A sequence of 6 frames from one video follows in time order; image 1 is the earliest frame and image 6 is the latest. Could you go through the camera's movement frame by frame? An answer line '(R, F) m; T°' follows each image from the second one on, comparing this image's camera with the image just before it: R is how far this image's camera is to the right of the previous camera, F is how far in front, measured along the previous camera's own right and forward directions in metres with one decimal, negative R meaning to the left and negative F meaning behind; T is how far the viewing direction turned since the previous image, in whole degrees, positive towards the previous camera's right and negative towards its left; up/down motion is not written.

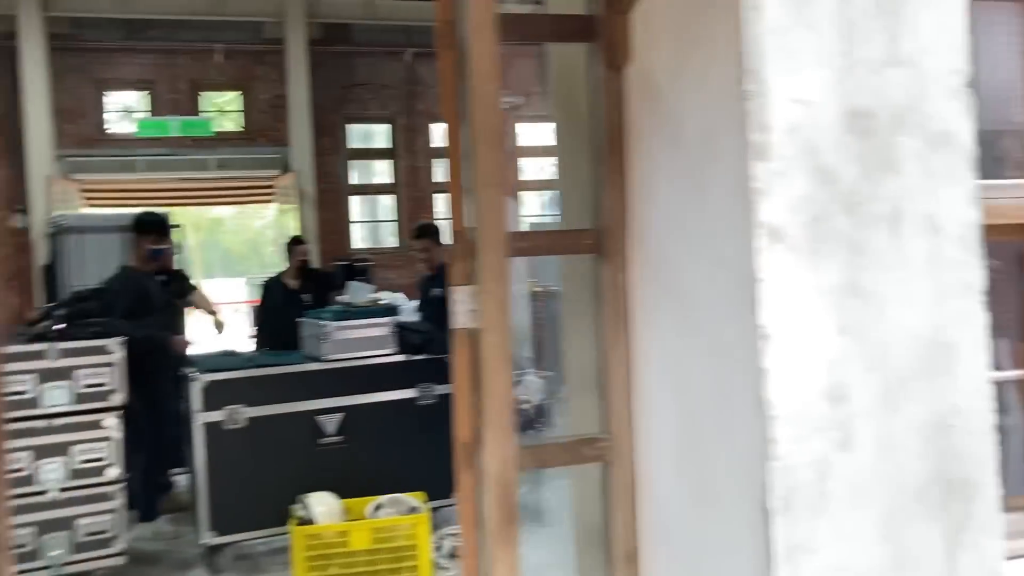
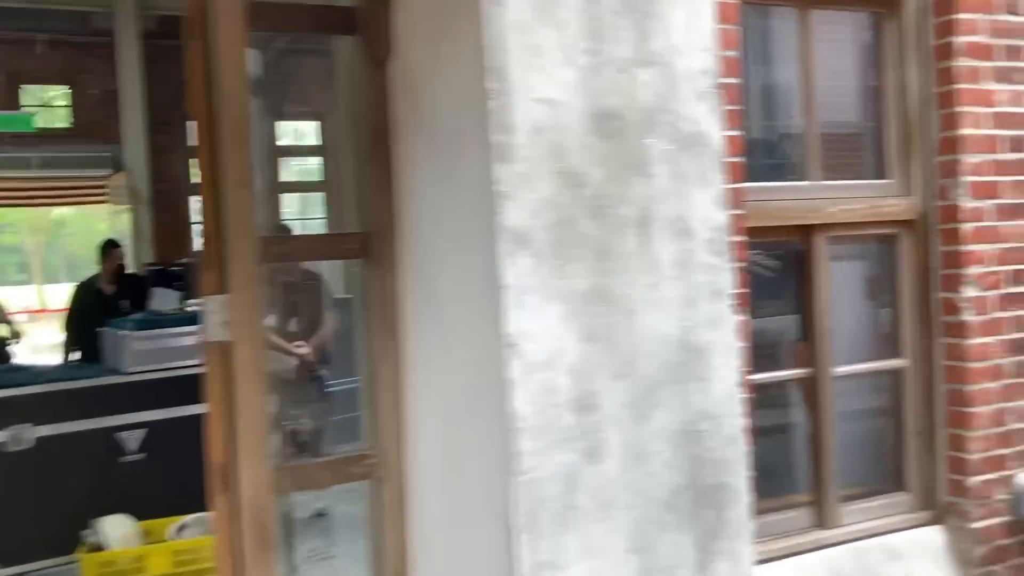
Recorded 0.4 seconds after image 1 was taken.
(+0.2, +0.1) m; +8°
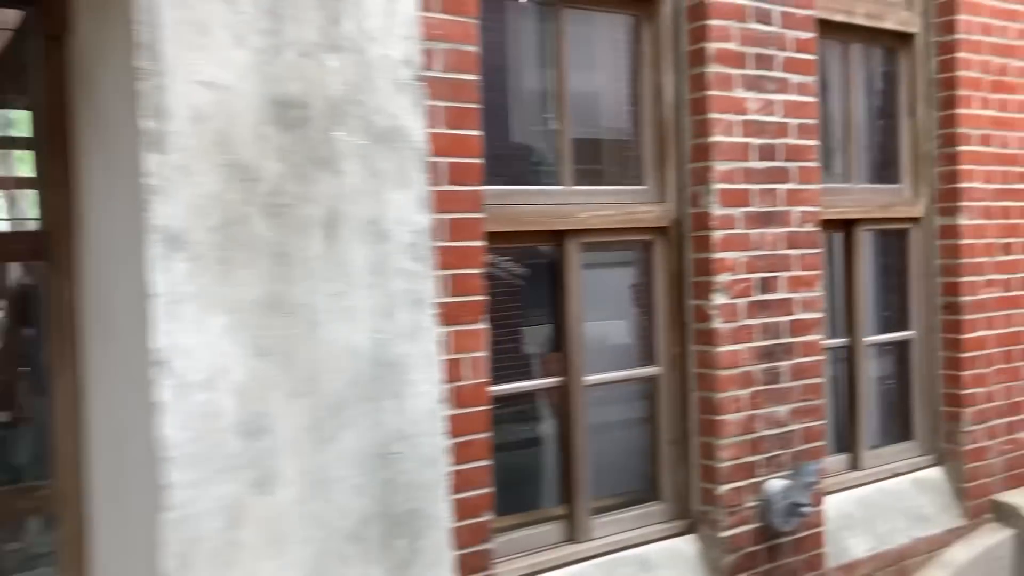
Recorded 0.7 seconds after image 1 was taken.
(+0.3, +0.1) m; +9°
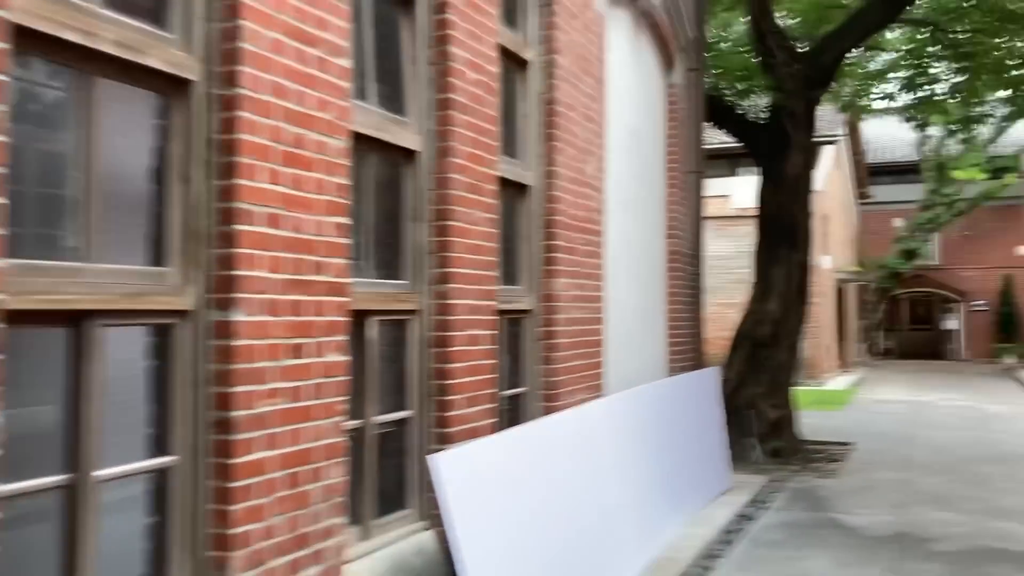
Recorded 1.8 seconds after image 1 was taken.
(+0.6, +0.6) m; +34°
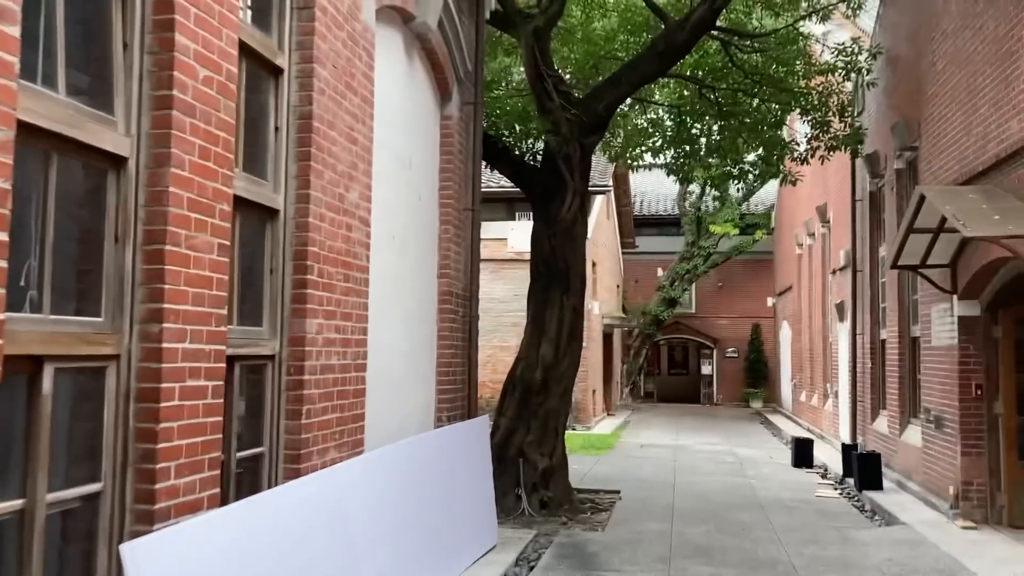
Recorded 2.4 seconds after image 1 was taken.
(+0.1, +0.5) m; +13°
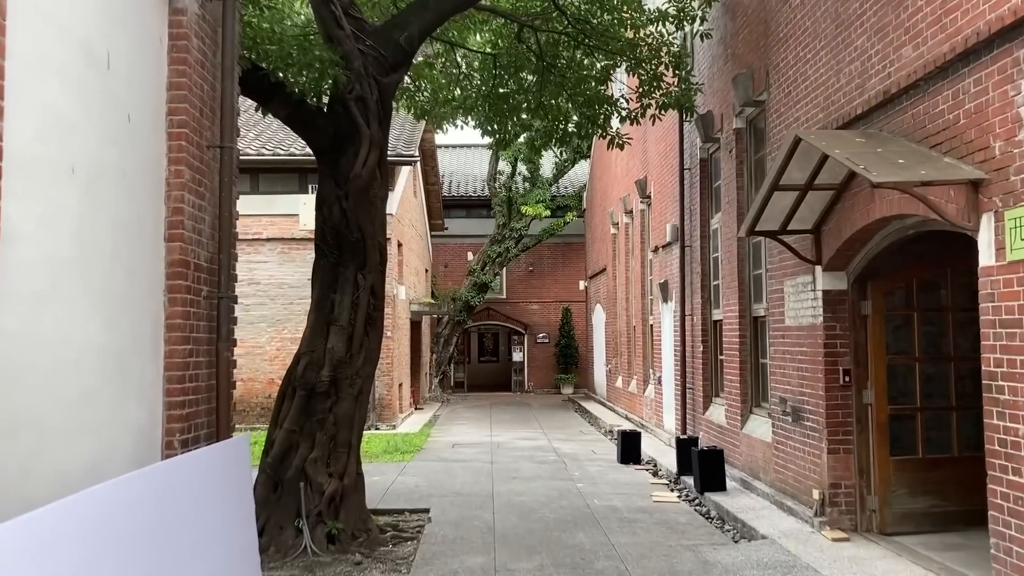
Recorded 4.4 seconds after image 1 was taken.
(+0.2, +1.7) m; +12°
